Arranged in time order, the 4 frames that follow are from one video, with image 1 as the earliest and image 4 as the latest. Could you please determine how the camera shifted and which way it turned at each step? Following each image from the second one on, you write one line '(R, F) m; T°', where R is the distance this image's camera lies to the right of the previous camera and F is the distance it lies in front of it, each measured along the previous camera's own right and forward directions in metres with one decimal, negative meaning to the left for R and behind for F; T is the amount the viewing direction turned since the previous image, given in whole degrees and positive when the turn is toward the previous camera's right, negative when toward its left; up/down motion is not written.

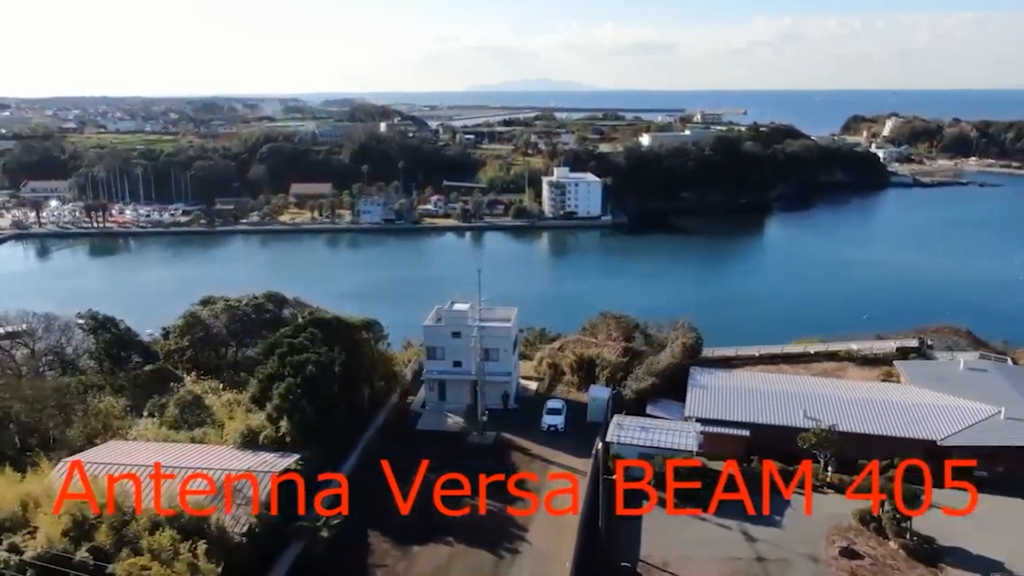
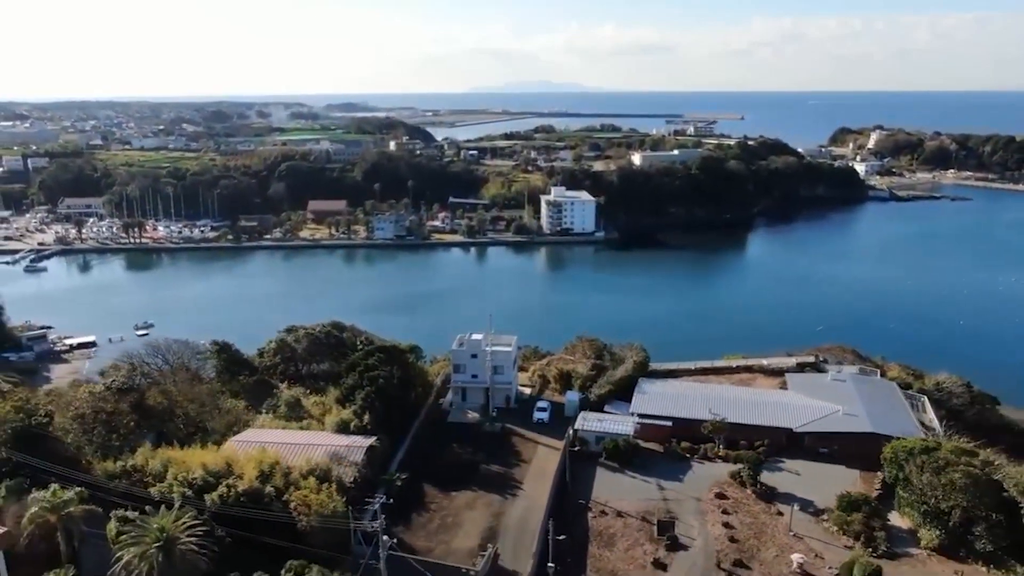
(0.0, -1.5) m; 0°
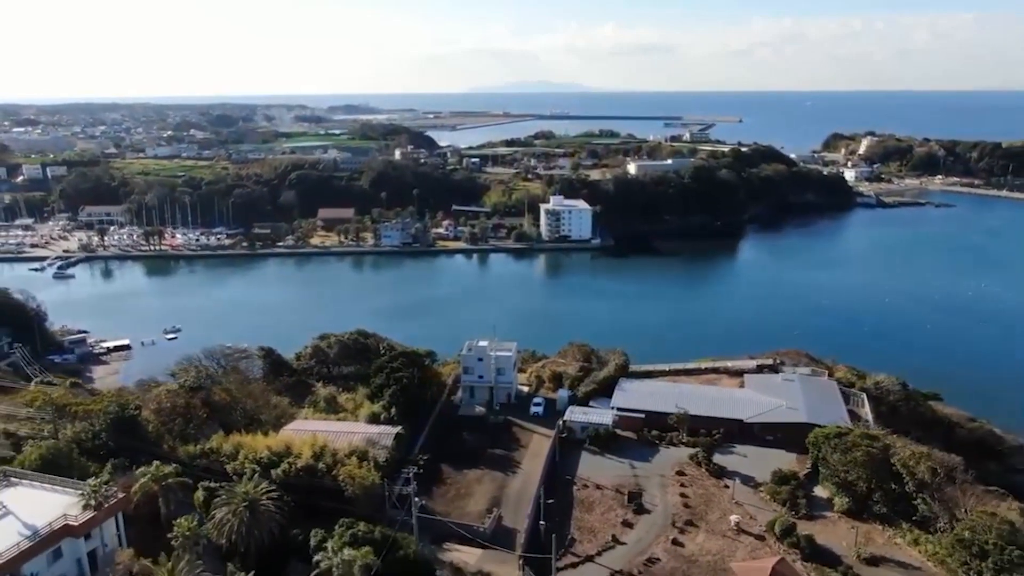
(0.0, -1.0) m; 0°
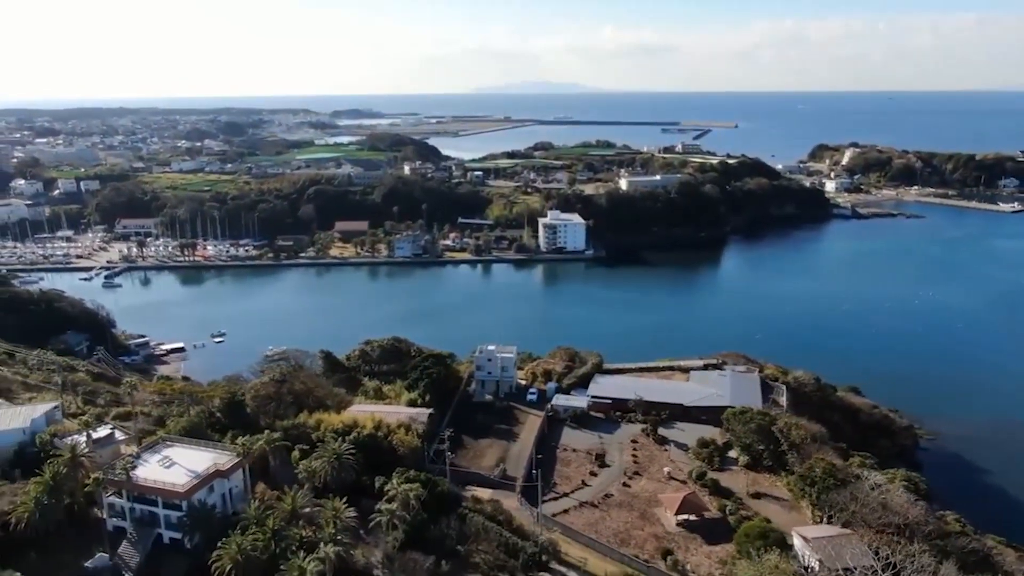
(0.0, -1.9) m; 0°
